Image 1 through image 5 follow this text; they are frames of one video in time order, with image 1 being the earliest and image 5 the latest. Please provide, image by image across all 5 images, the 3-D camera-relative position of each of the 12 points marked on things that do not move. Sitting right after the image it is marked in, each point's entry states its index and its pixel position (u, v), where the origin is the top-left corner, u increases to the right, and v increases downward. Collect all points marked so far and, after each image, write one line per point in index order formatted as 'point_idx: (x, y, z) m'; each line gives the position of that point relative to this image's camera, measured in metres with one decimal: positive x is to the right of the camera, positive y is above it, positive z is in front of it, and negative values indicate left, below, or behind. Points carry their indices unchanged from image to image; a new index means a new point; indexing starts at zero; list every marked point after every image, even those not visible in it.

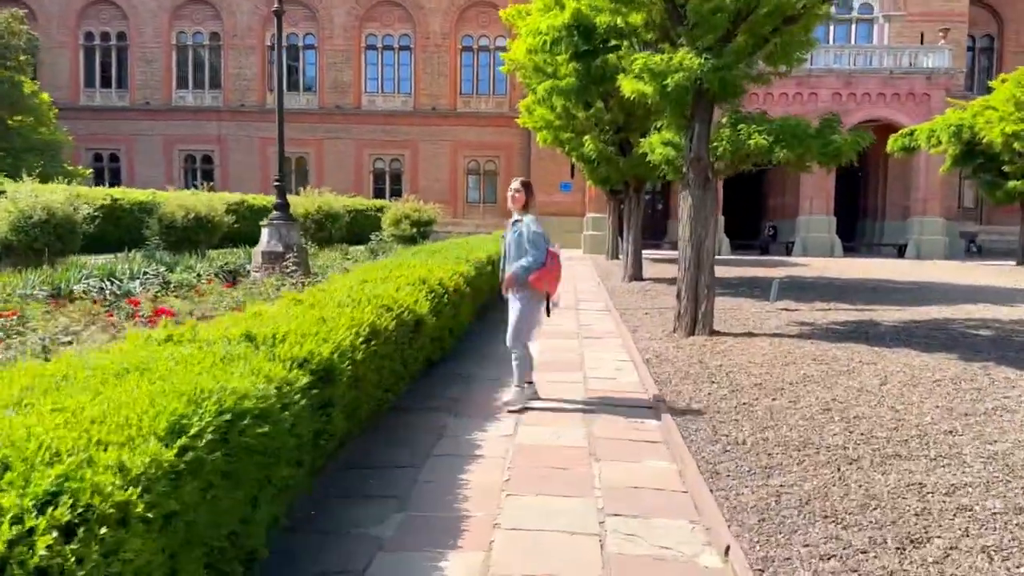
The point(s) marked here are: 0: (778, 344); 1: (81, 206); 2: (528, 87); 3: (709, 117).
0: (+2.8, -0.6, +8.5) m
1: (-7.9, +1.4, +15.0) m
2: (+0.4, +4.3, +17.7) m
3: (+2.2, +1.9, +9.2) m
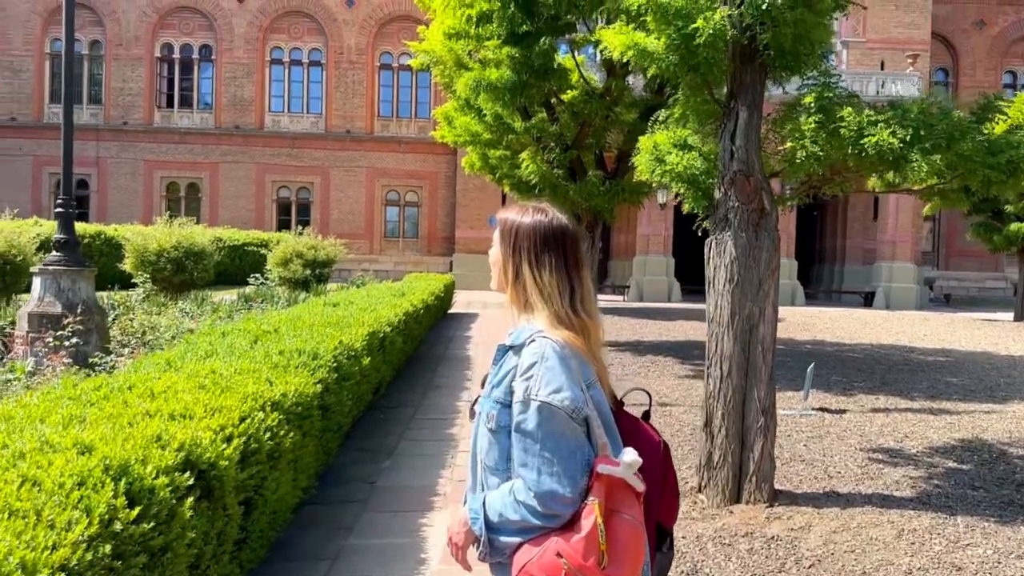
0: (+2.1, -1.3, +4.4) m
1: (-9.1, +0.5, +9.9) m
2: (-1.0, +3.2, +13.5) m
3: (+1.5, +1.2, +5.1) m
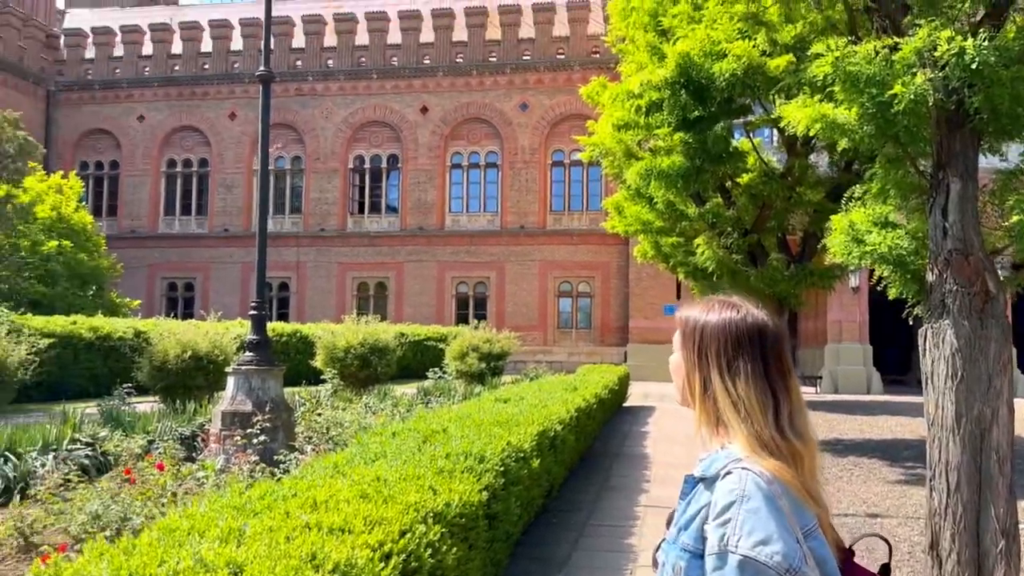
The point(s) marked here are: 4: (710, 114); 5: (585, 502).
0: (+3.0, -1.7, +3.3) m
1: (-6.9, -0.9, +11.3) m
2: (+1.7, +1.7, +13.3) m
3: (+2.5, +0.7, +4.4) m
4: (+2.3, +2.0, +9.5) m
5: (+0.7, -2.0, +7.7) m
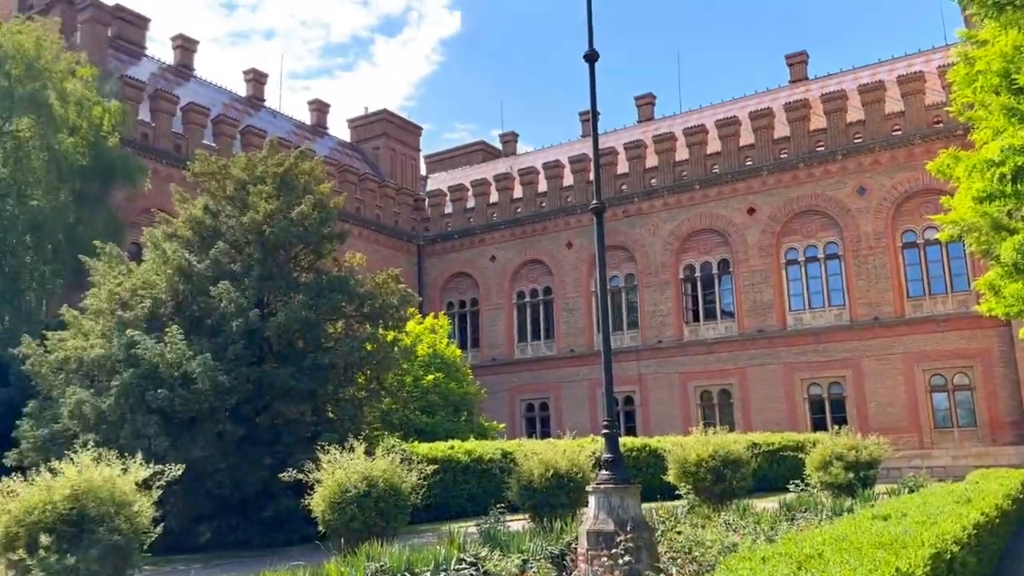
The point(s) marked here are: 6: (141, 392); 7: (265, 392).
0: (+4.3, -1.8, +1.7) m
1: (-1.7, -3.0, +12.8) m
2: (+6.9, +0.4, +11.8) m
3: (+4.1, +0.4, +3.2) m
4: (+5.8, +1.2, +8.1) m
5: (+3.9, -2.8, +6.5) m
6: (-6.4, -1.8, +14.2) m
7: (-4.6, -1.9, +15.2) m
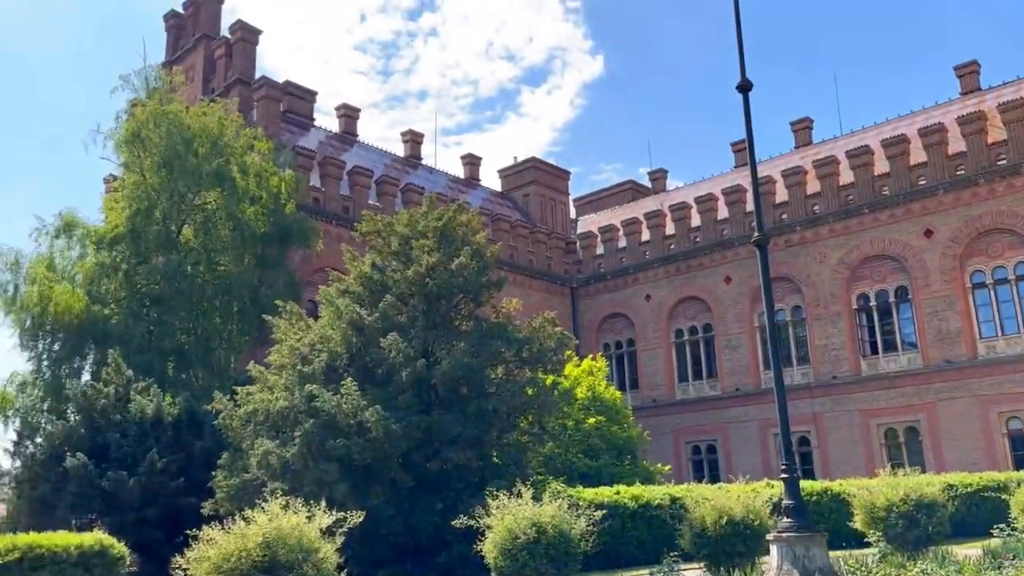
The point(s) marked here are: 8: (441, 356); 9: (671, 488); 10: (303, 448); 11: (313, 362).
0: (+4.7, -1.7, +0.7) m
1: (+1.0, -3.6, +12.7) m
2: (+9.0, +0.2, +10.3) m
3: (+4.7, +0.4, +2.3) m
4: (+7.3, +1.1, +6.9) m
5: (+5.2, -2.9, +5.4) m
6: (-3.5, -2.8, +15.0) m
7: (-1.5, -2.9, +15.6) m
8: (-1.4, -1.4, +16.5) m
9: (+3.4, -4.3, +17.5) m
10: (-3.8, -2.9, +14.9) m
11: (-4.0, -1.5, +16.5) m
